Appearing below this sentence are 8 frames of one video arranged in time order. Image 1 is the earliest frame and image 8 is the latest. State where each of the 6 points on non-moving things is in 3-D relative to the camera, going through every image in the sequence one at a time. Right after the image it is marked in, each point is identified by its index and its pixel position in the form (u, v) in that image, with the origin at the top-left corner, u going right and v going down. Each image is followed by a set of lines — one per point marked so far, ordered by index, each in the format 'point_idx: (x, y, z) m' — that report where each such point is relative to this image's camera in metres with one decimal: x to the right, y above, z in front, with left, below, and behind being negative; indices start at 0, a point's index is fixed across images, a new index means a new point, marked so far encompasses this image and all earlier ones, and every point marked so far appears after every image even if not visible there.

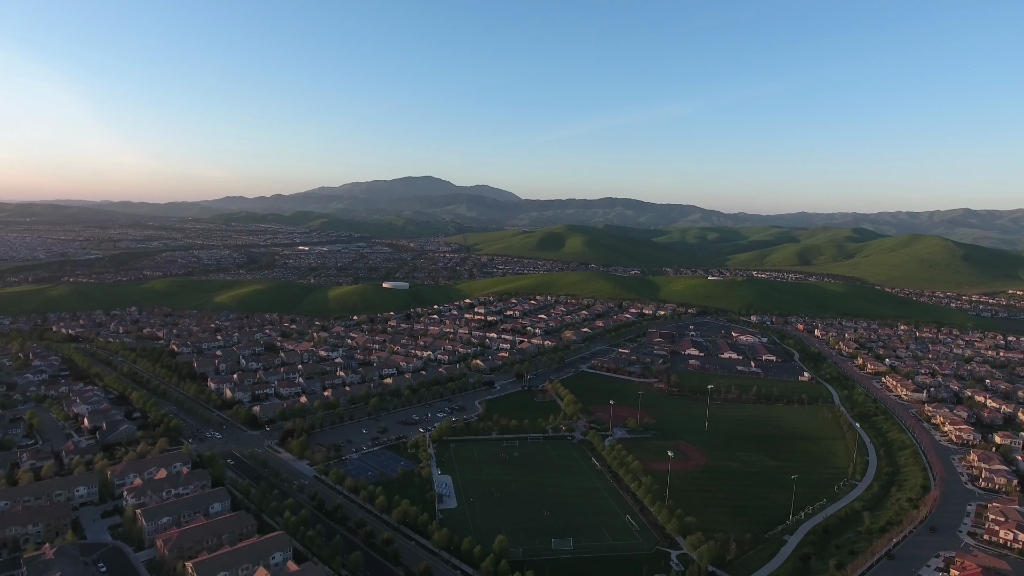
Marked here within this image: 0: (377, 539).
0: (-4.2, -7.7, +20.0) m
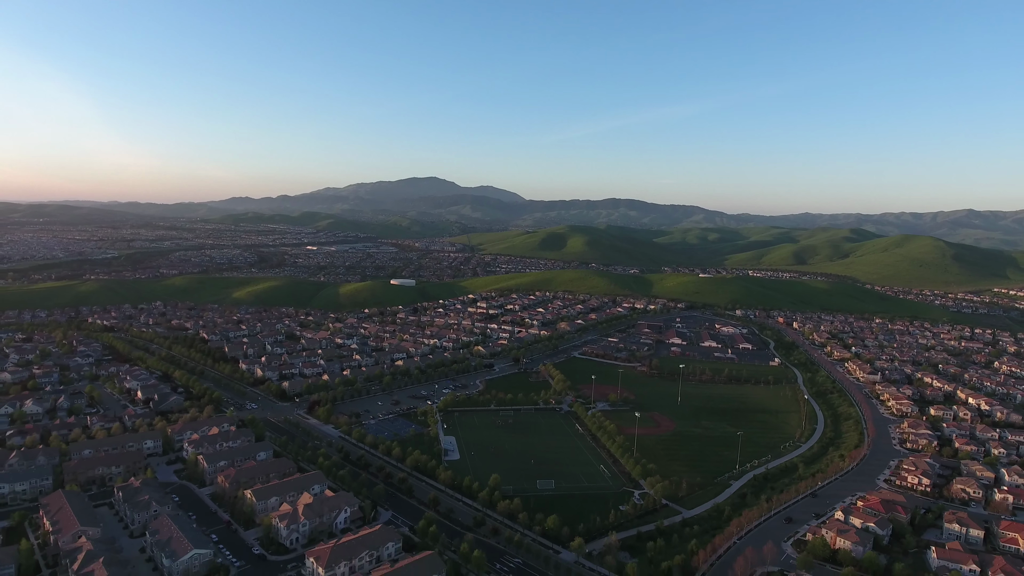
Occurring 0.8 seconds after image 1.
0: (-4.5, -7.2, +24.6) m
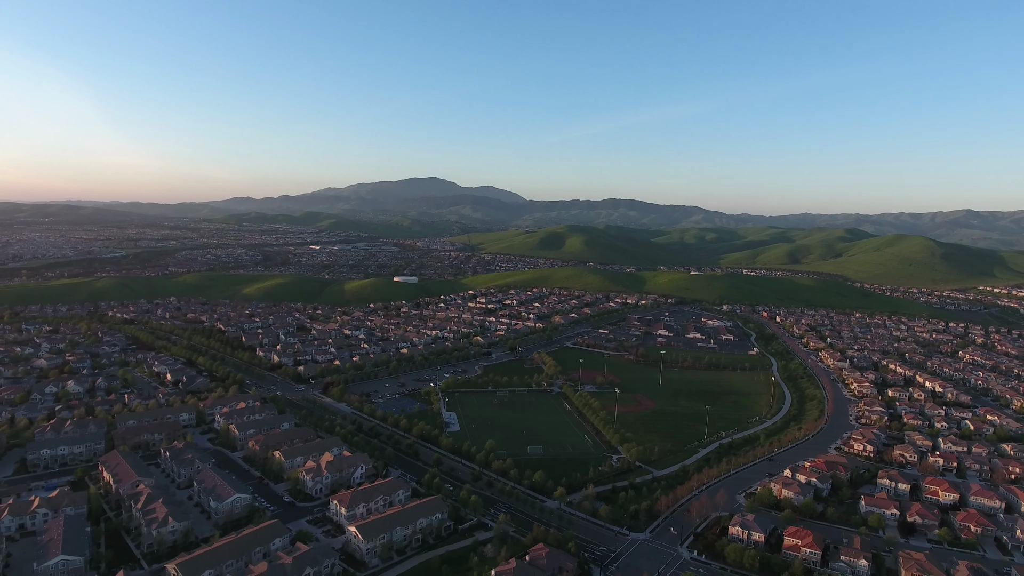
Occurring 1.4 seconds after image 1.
0: (-4.7, -6.8, +28.0) m
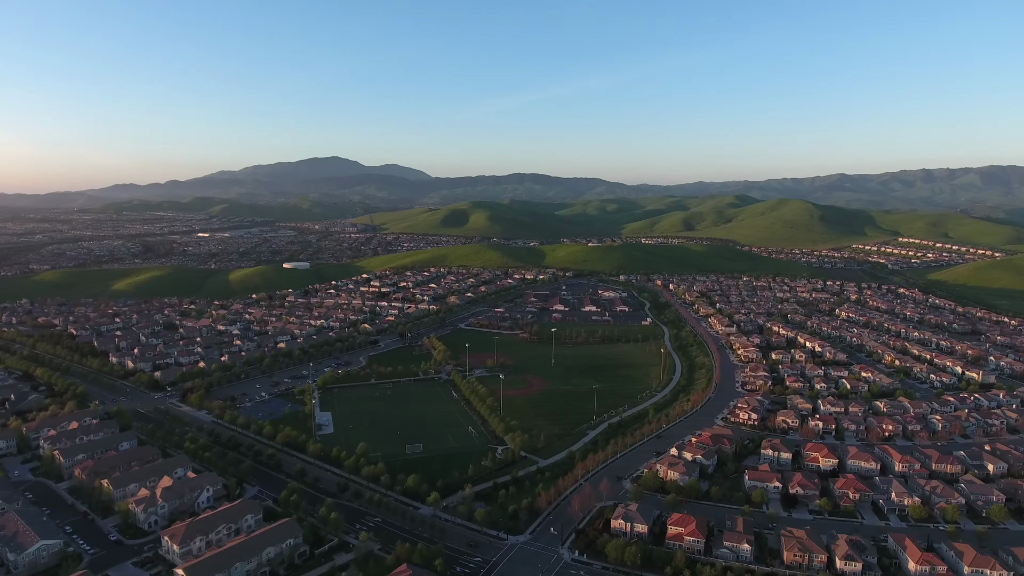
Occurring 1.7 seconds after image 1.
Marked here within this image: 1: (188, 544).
0: (-9.6, -6.5, +25.1) m
1: (-9.1, -7.2, +18.4) m
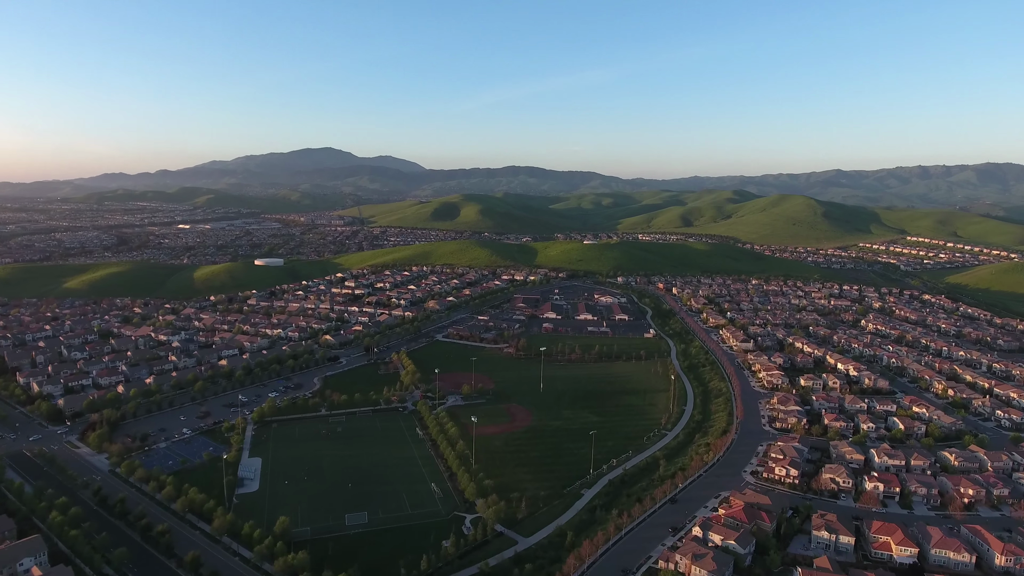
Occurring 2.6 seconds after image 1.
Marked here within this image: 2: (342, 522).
0: (-10.5, -7.1, +18.9) m
1: (-9.9, -7.9, +12.2) m
2: (-5.2, -7.1, +19.8) m
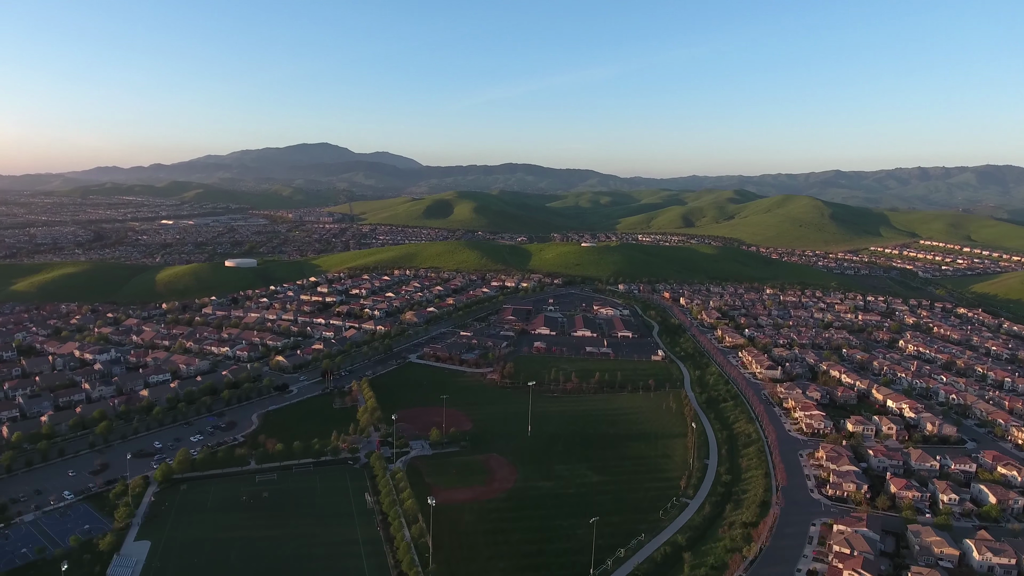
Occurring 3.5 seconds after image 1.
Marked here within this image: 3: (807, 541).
0: (-11.2, -7.9, +12.7) m
1: (-10.6, -8.7, +6.0) m
2: (-5.9, -7.9, +13.6) m
3: (+8.4, -7.2, +18.6) m
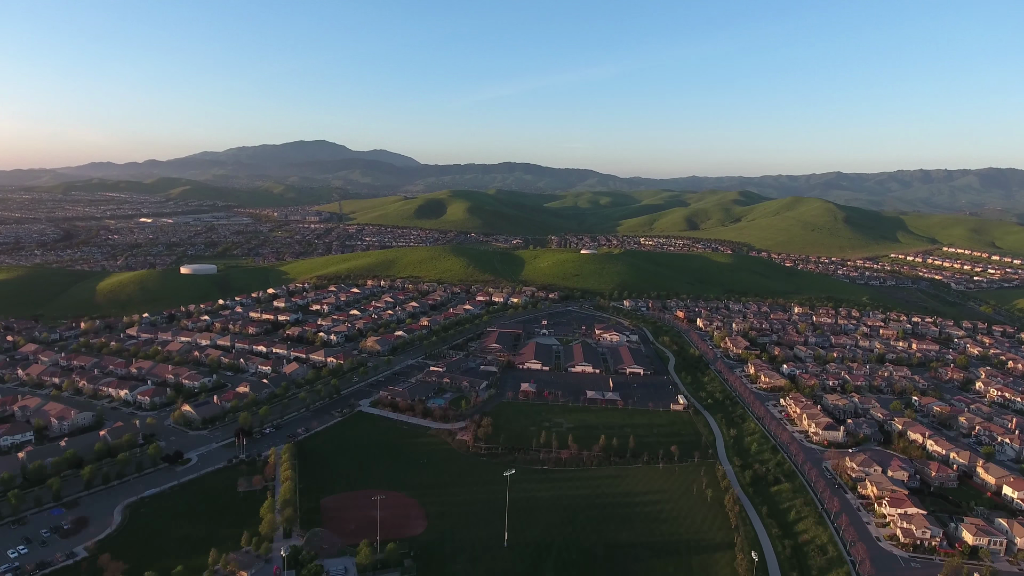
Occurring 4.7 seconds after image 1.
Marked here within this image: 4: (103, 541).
0: (-12.0, -9.1, +4.5) m
1: (-11.4, -9.9, -2.2) m
2: (-6.8, -9.1, +5.4) m
3: (+7.6, -8.6, +10.4) m
4: (-11.3, -6.9, +18.0) m
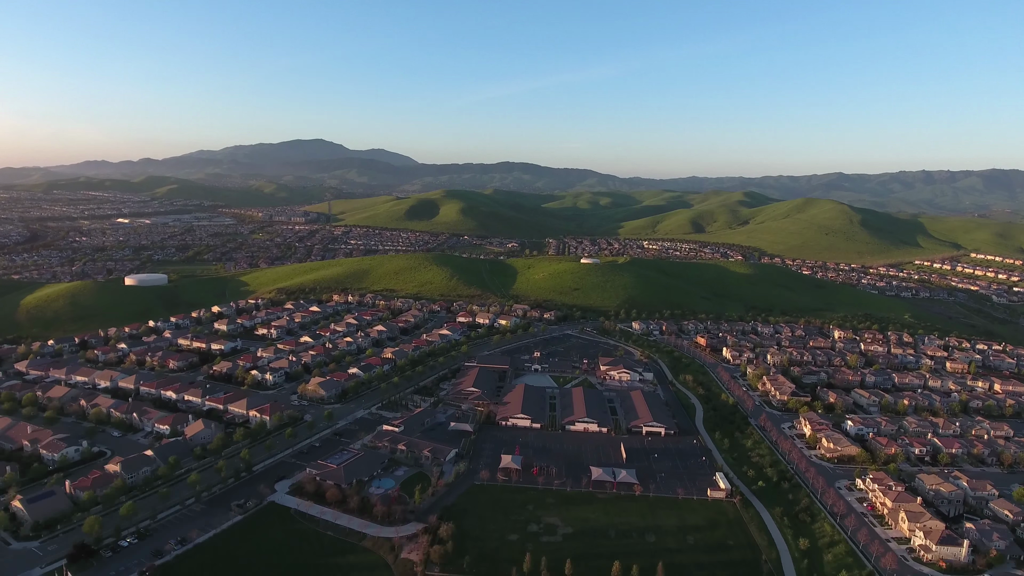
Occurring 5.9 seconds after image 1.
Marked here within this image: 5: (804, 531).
0: (-12.8, -10.3, -3.8) m
1: (-12.2, -11.2, -10.5) m
2: (-7.5, -10.4, -2.8) m
3: (+6.8, -9.9, +2.2) m
4: (-12.1, -8.2, +9.8) m
5: (+8.6, -7.0, +19.2) m
